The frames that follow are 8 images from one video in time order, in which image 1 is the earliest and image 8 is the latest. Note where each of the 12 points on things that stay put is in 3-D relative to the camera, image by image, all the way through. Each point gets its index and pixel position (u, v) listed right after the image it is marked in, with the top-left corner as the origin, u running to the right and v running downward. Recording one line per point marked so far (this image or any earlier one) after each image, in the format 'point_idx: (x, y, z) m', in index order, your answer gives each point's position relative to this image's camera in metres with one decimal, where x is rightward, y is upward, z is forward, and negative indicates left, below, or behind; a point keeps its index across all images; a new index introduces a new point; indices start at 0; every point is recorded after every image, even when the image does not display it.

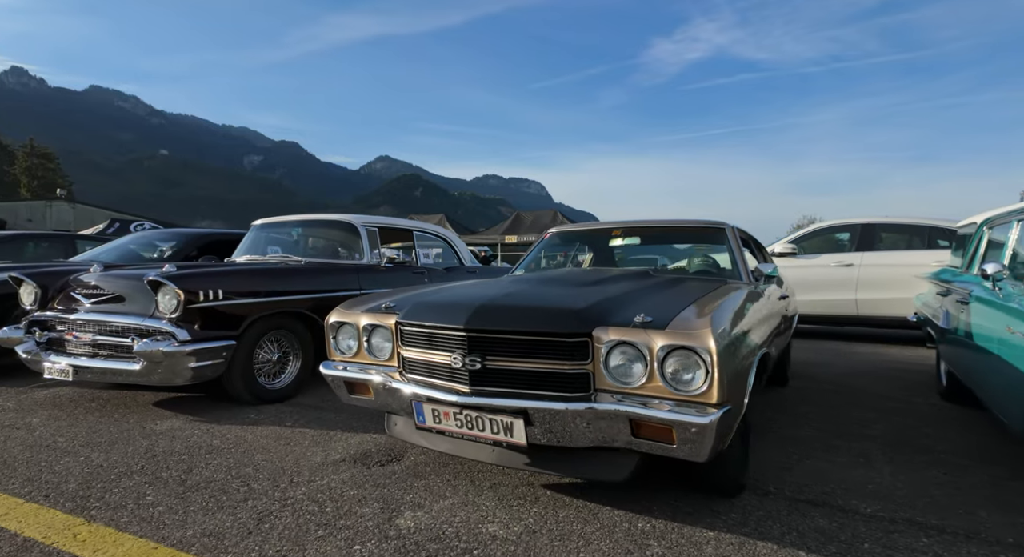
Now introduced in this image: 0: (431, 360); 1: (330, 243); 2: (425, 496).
0: (-0.4, -0.3, +2.4) m
1: (-1.9, +0.4, +6.1) m
2: (-0.4, -0.9, +2.5) m
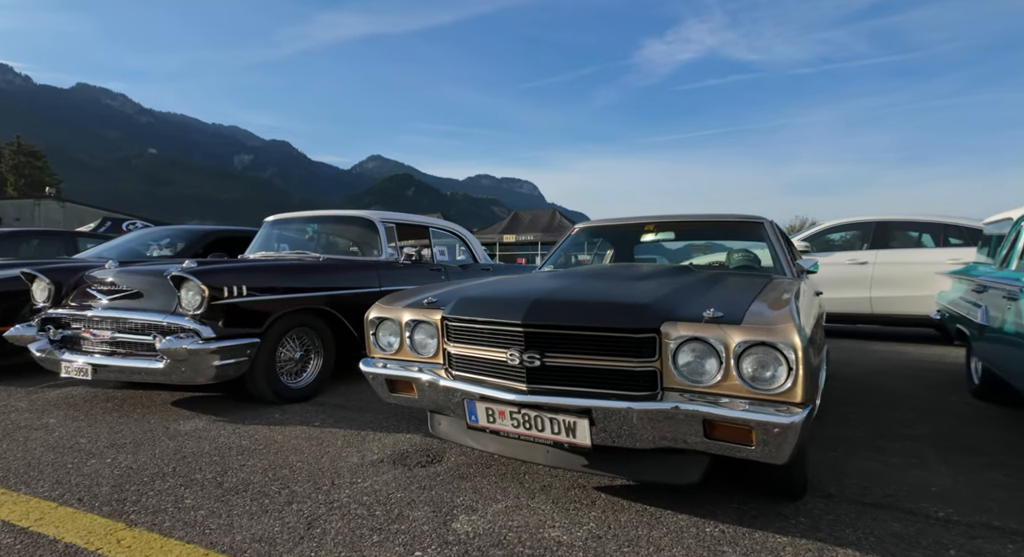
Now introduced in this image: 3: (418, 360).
0: (-0.1, -0.3, +2.3) m
1: (-1.7, +0.4, +5.9) m
2: (-0.2, -0.9, +2.4) m
3: (-0.4, -0.4, +2.7) m
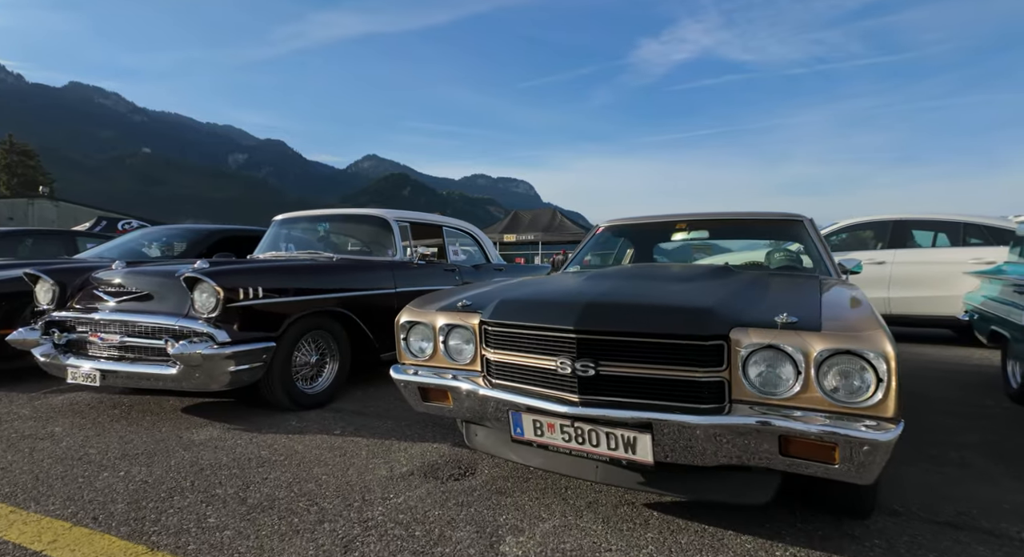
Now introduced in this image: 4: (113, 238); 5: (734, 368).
0: (+0.1, -0.3, +2.2) m
1: (-1.5, +0.4, +5.8) m
2: (0.0, -0.9, +2.2) m
3: (-0.3, -0.4, +2.5) m
4: (-5.8, +0.5, +8.1) m
5: (+0.7, -0.3, +1.8) m
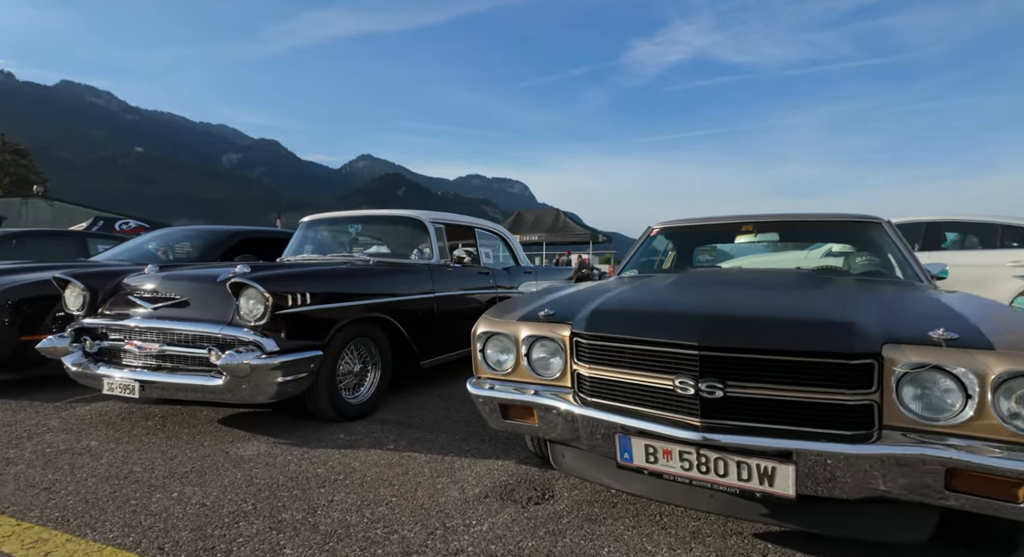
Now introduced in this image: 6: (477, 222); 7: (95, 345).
0: (+0.4, -0.4, +2.0) m
1: (-1.2, +0.4, +5.6) m
2: (+0.4, -1.0, +2.0) m
3: (+0.1, -0.4, +2.3) m
4: (-5.5, +0.5, +7.9) m
5: (+1.1, -0.3, +1.6) m
6: (-0.4, +0.6, +6.3) m
7: (-2.8, -0.5, +3.9) m
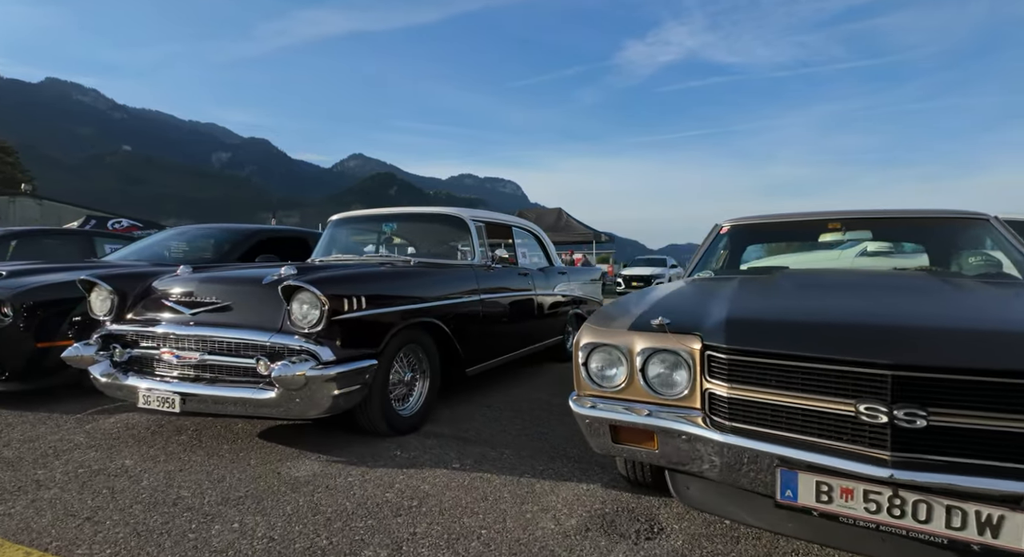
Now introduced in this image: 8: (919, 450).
0: (+0.8, -0.4, +1.7) m
1: (-0.8, +0.4, +5.3) m
2: (+0.8, -1.0, +1.8) m
3: (+0.5, -0.4, +2.0) m
4: (-5.1, +0.5, +7.6) m
5: (+1.5, -0.3, +1.4) m
6: (0.0, +0.6, +6.0) m
7: (-2.4, -0.5, +3.6) m
8: (+1.1, -0.4, +1.5) m
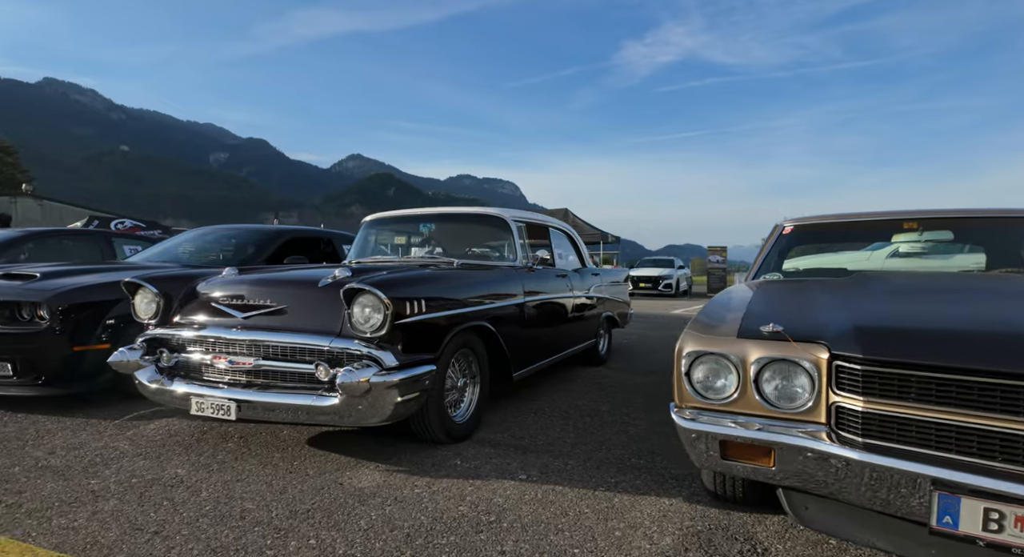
0: (+1.2, -0.4, +1.6) m
1: (-0.4, +0.3, +5.2) m
2: (+1.1, -1.0, +1.6) m
3: (+0.9, -0.5, +1.9) m
4: (-4.7, +0.5, +7.5) m
5: (+1.8, -0.4, +1.2) m
6: (+0.4, +0.6, +5.8) m
7: (-2.1, -0.5, +3.5) m
8: (+1.4, -0.5, +1.4) m
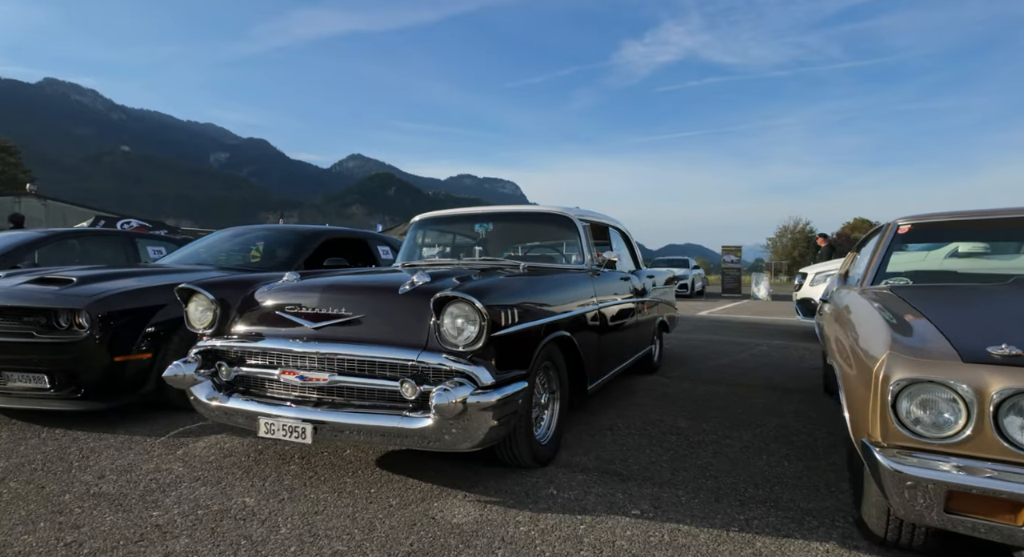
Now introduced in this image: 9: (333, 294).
0: (+1.7, -0.4, +1.2) m
1: (+0.2, +0.3, +4.9) m
2: (+1.6, -1.0, +1.3) m
3: (+1.3, -0.5, +1.5) m
4: (-4.1, +0.4, +7.3) m
5: (+2.3, -0.4, +0.9) m
6: (+0.9, +0.6, +5.5) m
7: (-1.6, -0.5, +3.2) m
8: (+1.9, -0.5, +1.0) m
9: (-1.0, -0.1, +3.0) m
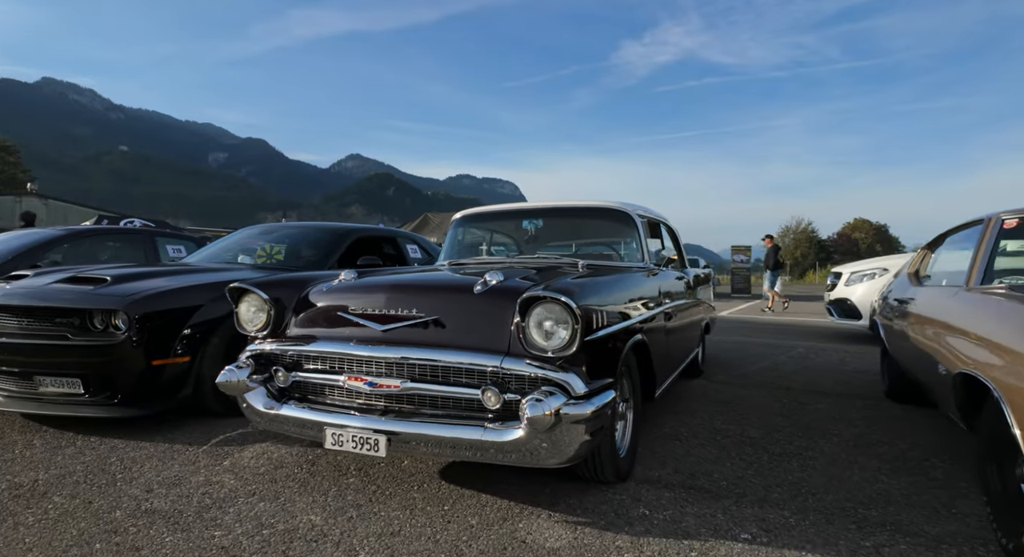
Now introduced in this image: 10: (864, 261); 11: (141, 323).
0: (+2.0, -0.4, +1.0) m
1: (+0.6, +0.3, +4.6) m
2: (+2.0, -1.0, +1.0) m
3: (+1.7, -0.5, +1.3) m
4: (-3.6, +0.5, +7.1) m
5: (+2.7, -0.4, +0.6) m
6: (+1.4, +0.6, +5.3) m
7: (-1.2, -0.5, +3.0) m
8: (+2.3, -0.5, +0.7) m
9: (-0.6, -0.1, +2.8) m
10: (+6.0, +0.3, +9.7) m
11: (-2.6, -0.3, +4.0) m
